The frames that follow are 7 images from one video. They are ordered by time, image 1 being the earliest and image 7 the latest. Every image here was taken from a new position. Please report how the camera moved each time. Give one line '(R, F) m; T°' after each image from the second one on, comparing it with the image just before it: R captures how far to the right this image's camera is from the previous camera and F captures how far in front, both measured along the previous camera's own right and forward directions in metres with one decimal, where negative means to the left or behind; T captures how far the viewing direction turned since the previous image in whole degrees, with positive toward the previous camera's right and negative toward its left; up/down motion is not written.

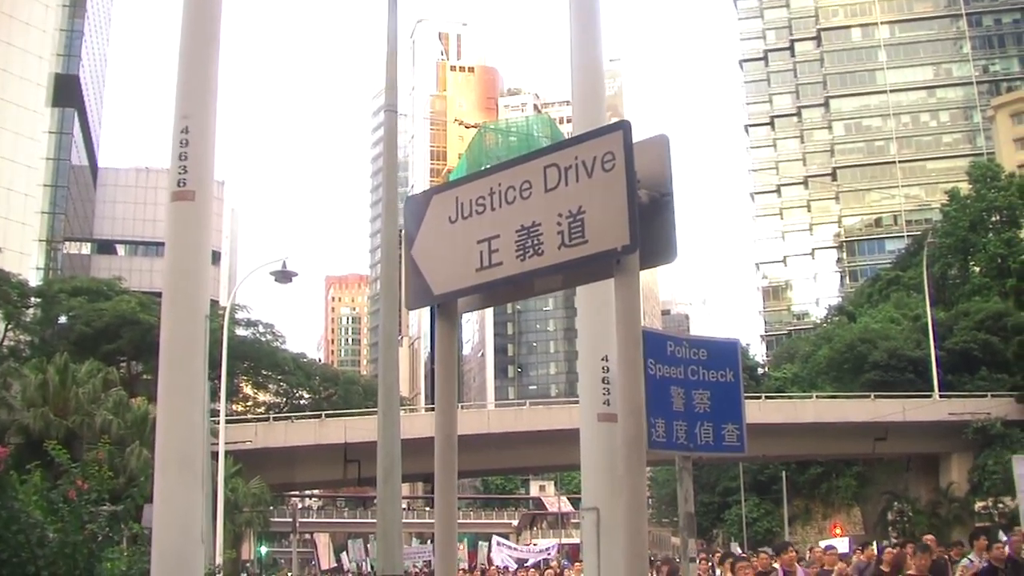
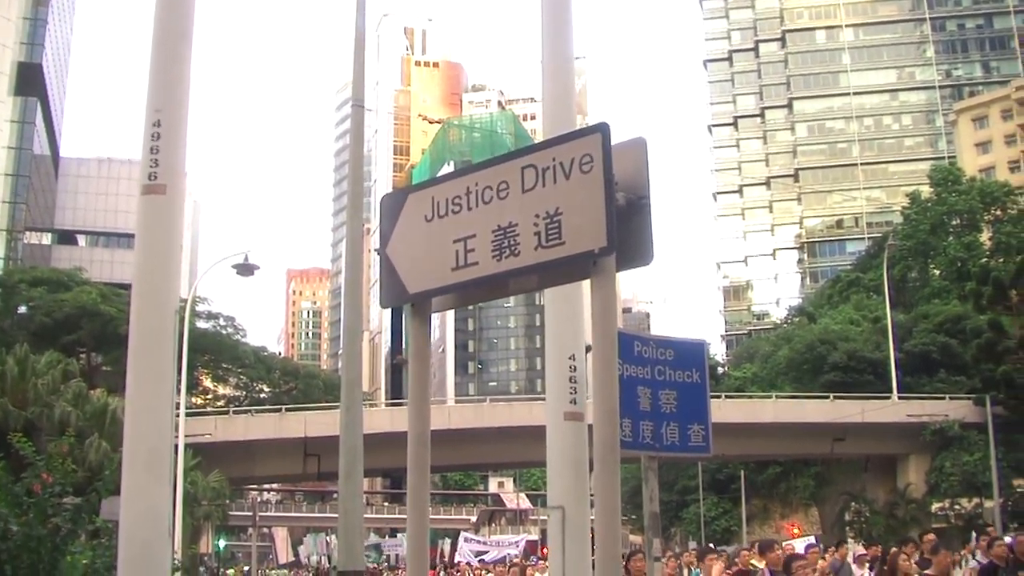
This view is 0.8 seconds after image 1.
(-0.2, 0.0) m; +1°
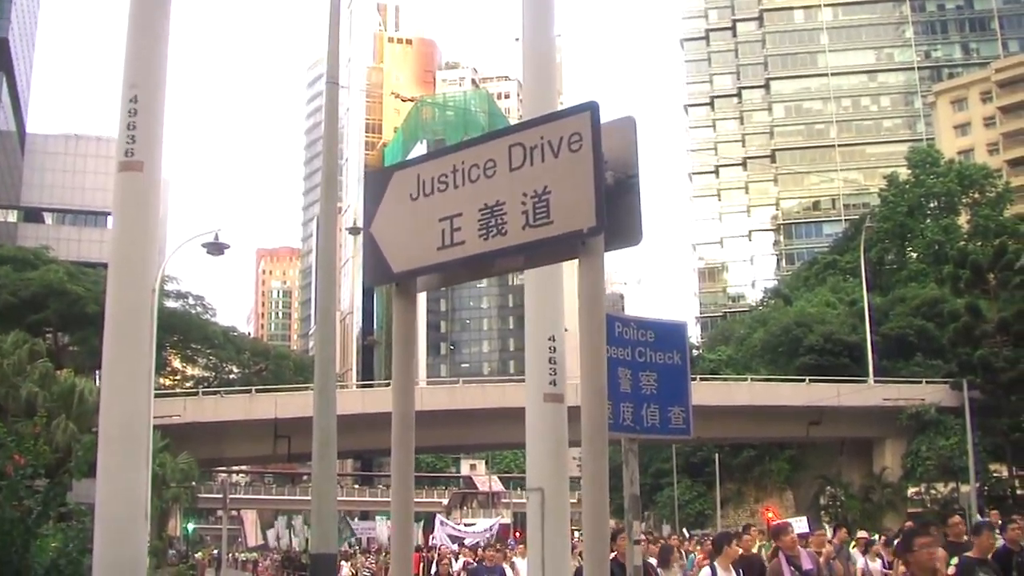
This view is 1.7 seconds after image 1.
(-0.2, +0.4) m; +1°
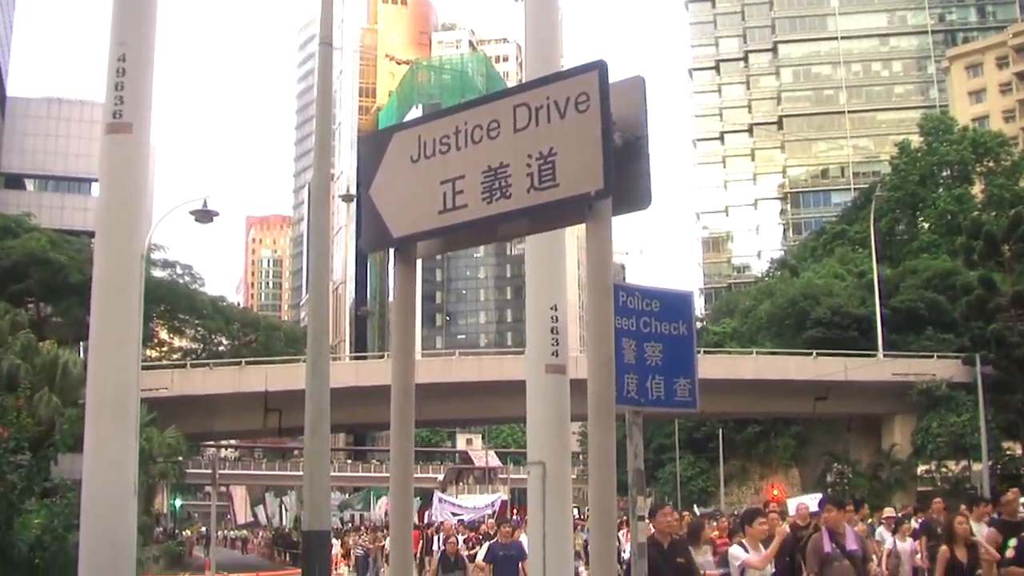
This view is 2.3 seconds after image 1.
(-0.1, +1.2) m; 0°
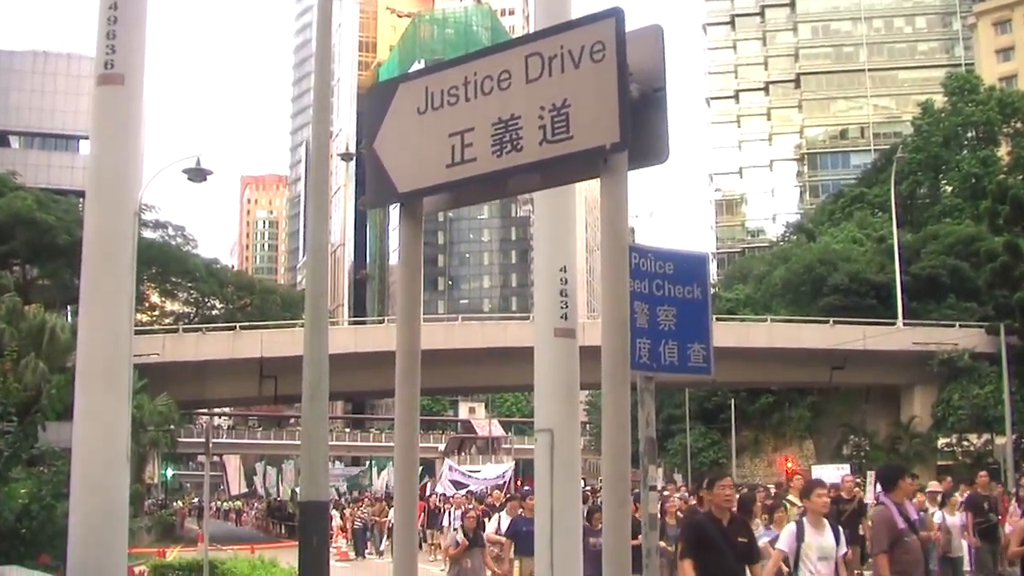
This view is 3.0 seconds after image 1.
(-0.2, +1.4) m; 0°
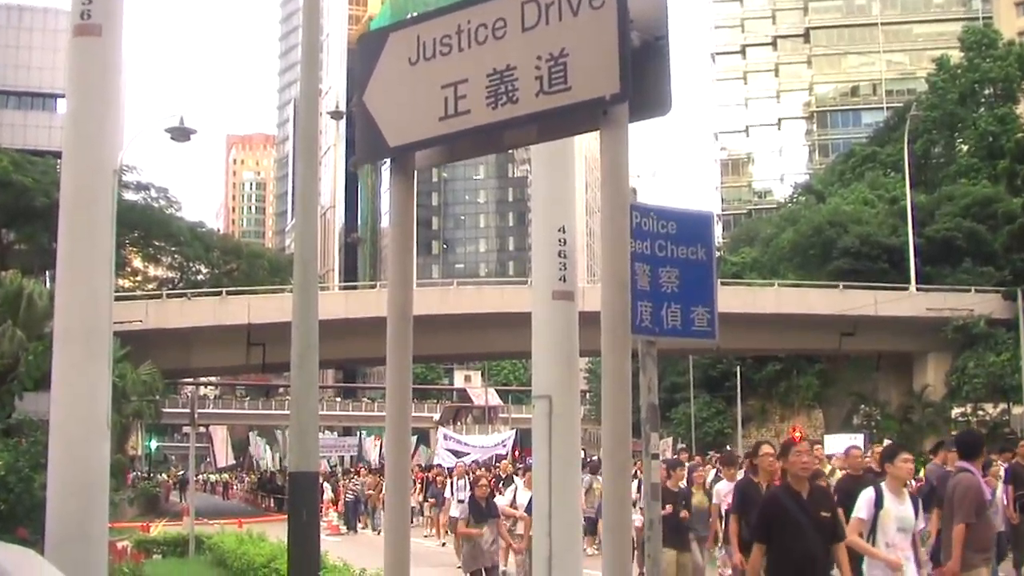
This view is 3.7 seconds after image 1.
(-0.1, +1.3) m; 0°
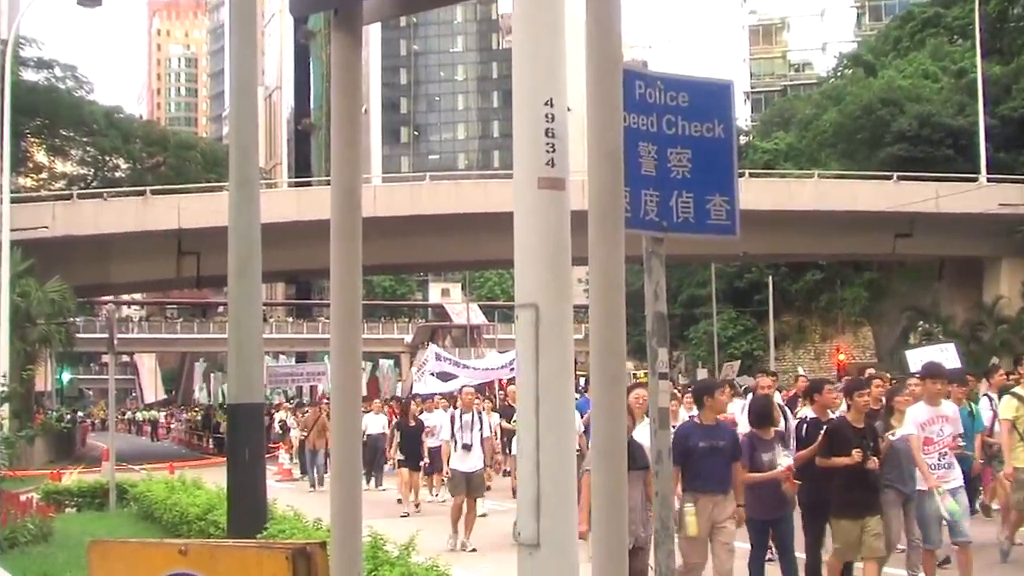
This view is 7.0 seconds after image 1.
(-0.3, +5.7) m; +1°
